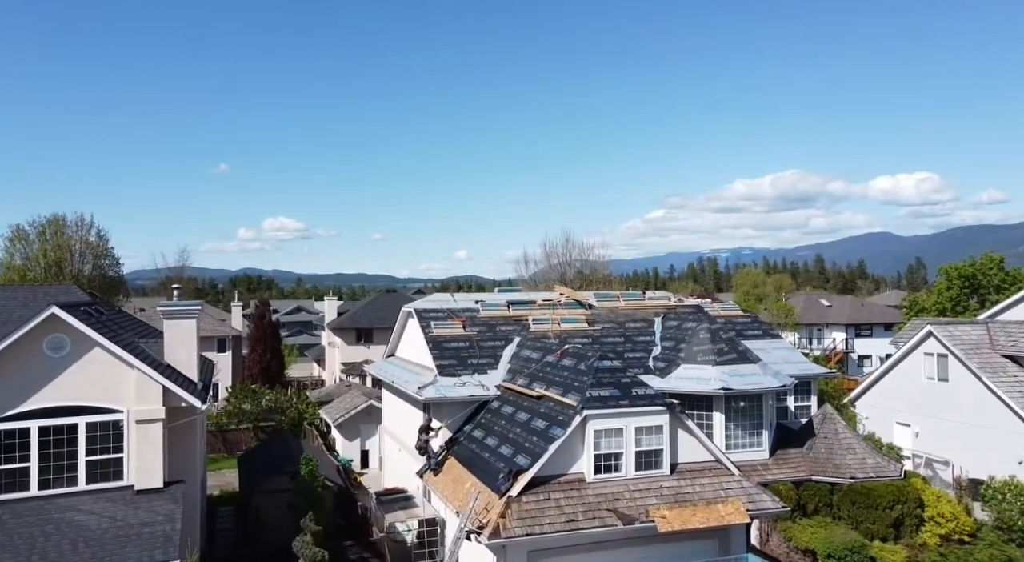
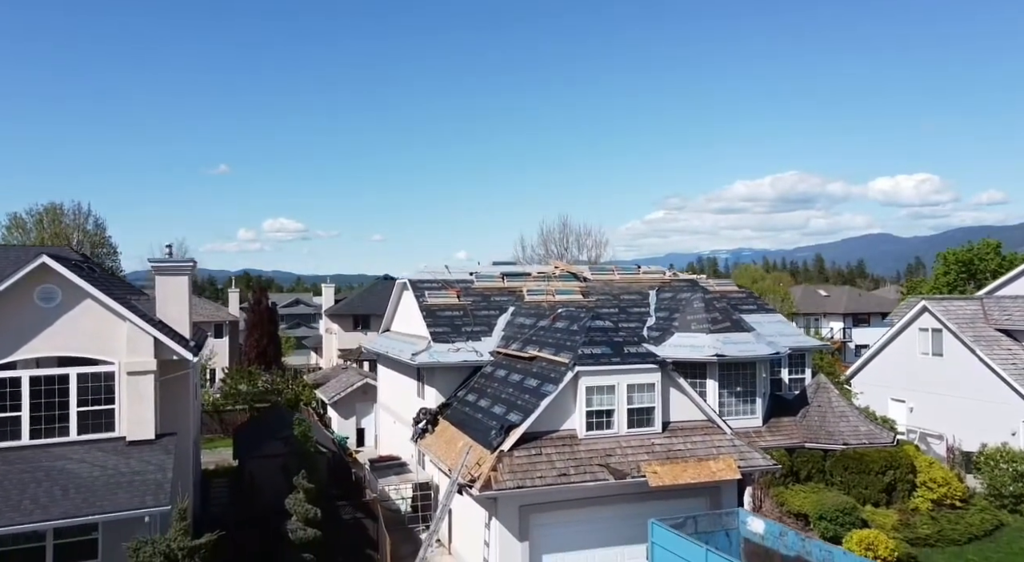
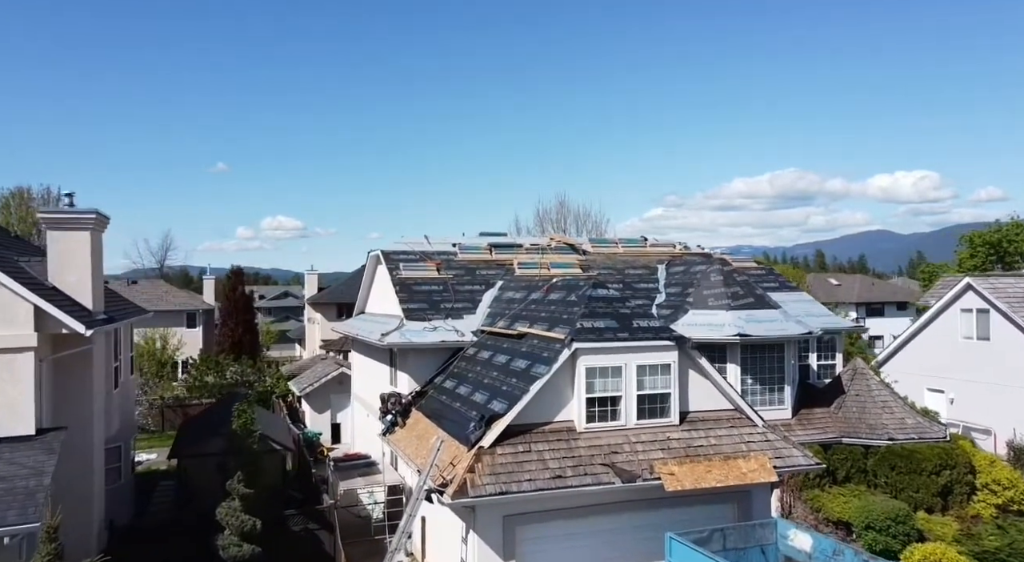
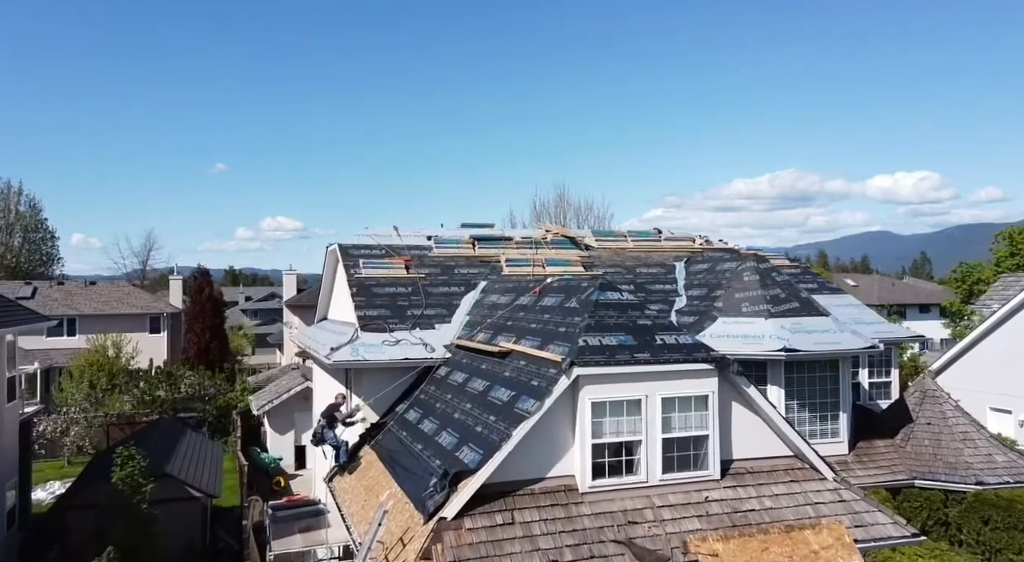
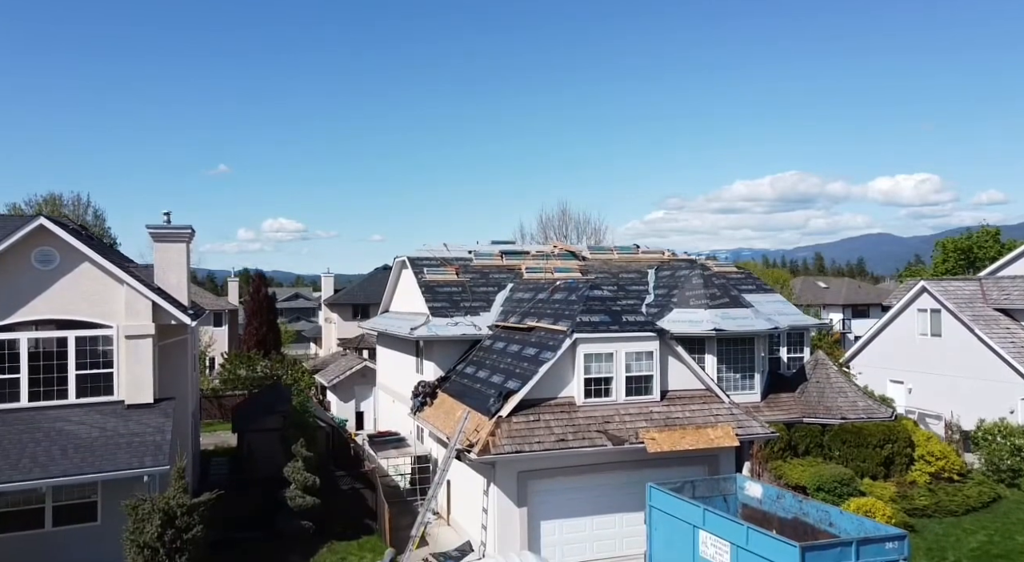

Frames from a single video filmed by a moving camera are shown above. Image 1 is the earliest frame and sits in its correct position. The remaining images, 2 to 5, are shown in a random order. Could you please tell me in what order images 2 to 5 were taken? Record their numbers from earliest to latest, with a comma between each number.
2, 5, 3, 4
